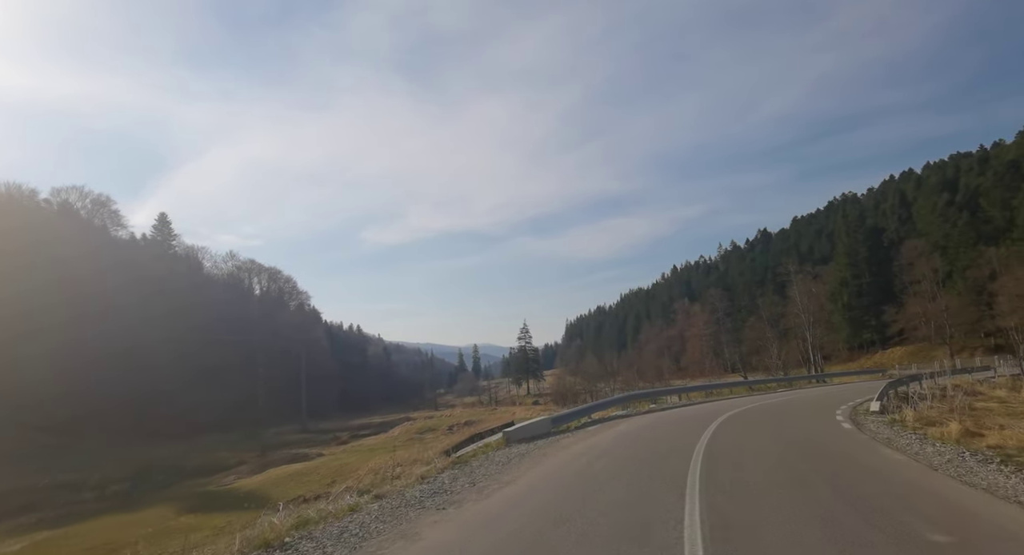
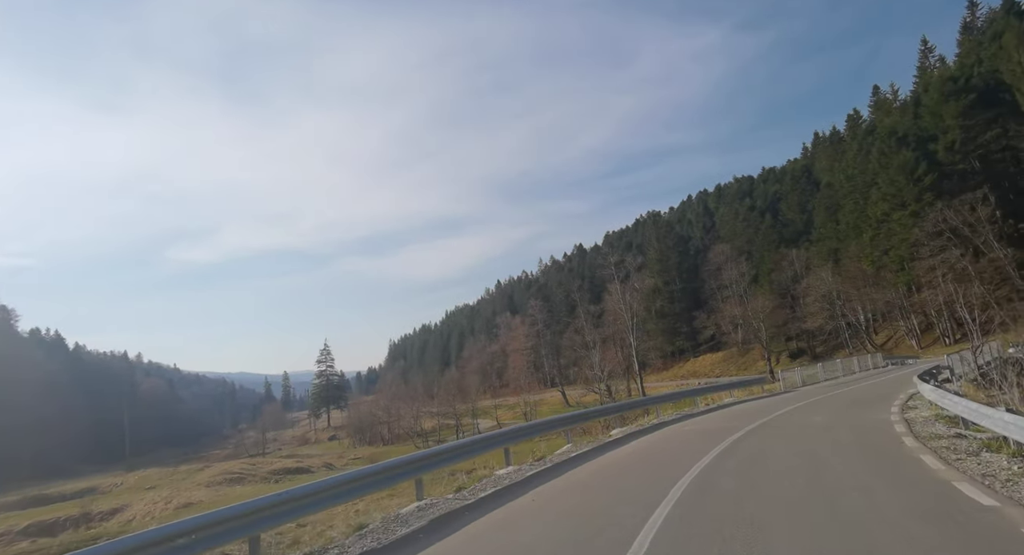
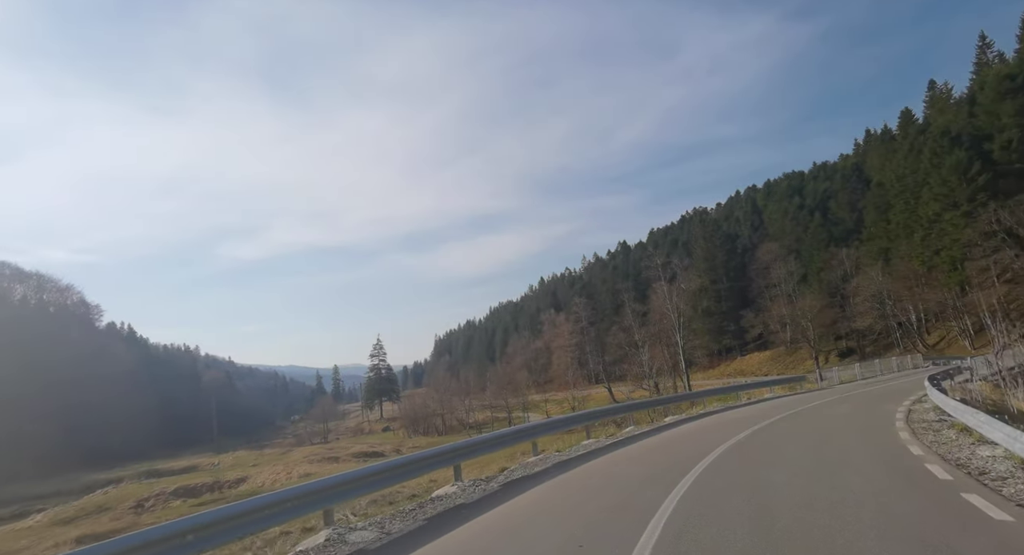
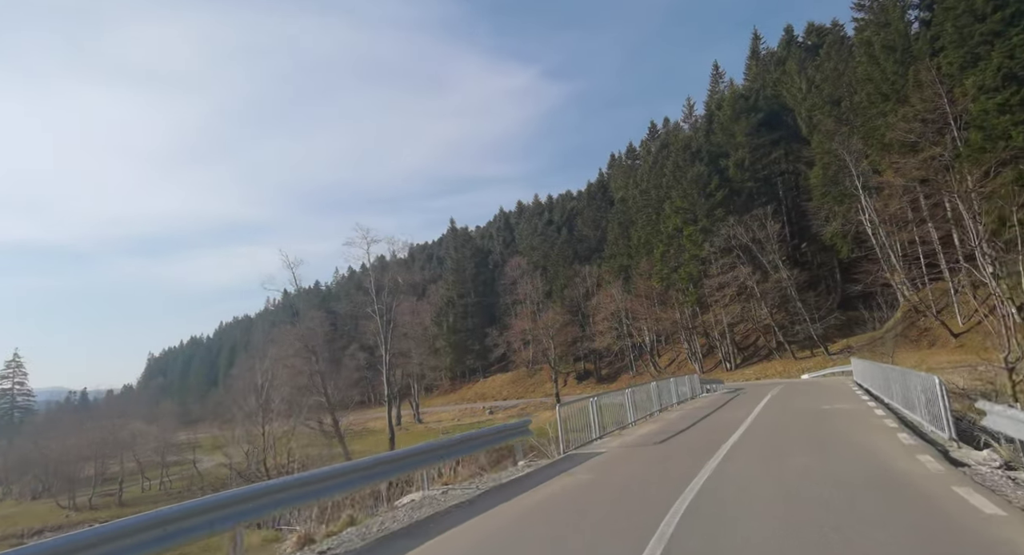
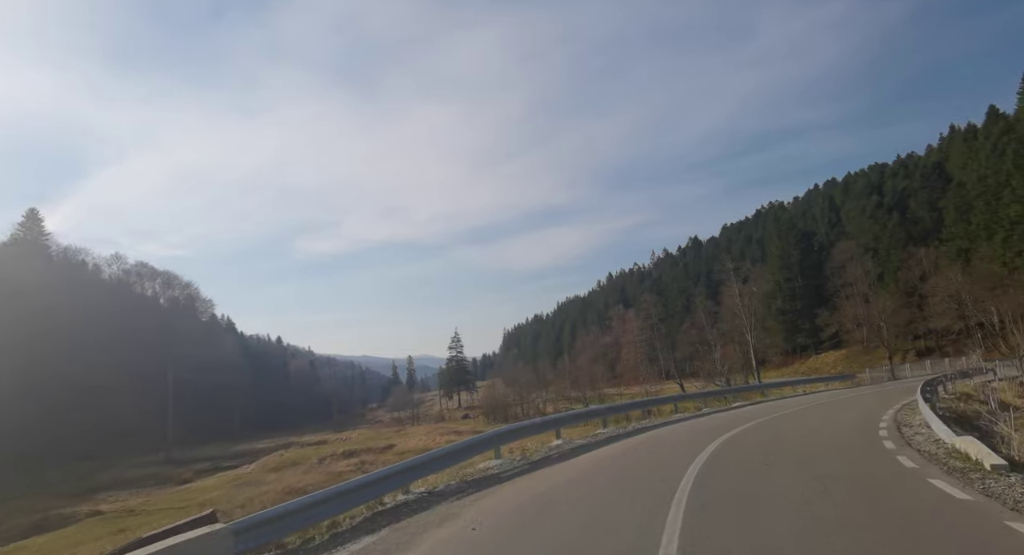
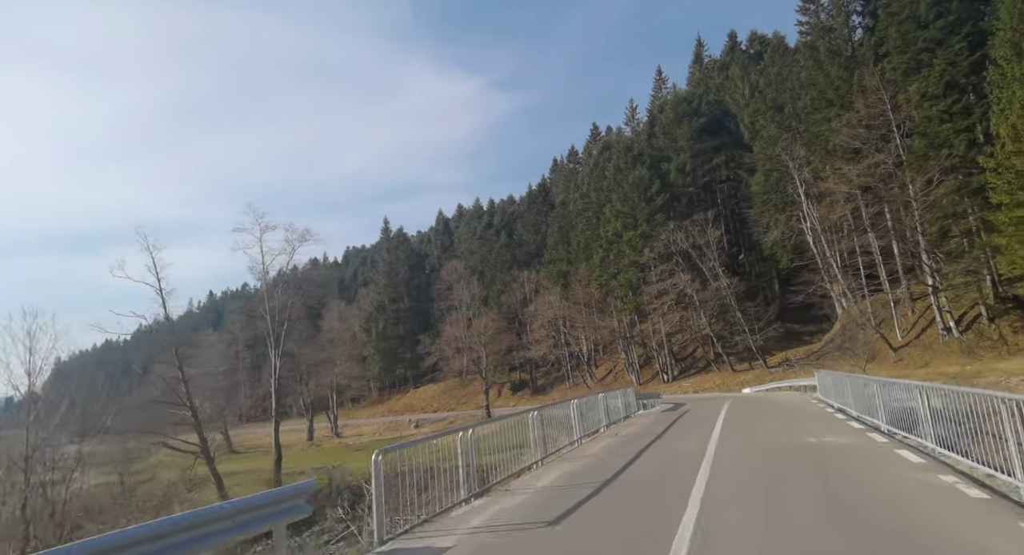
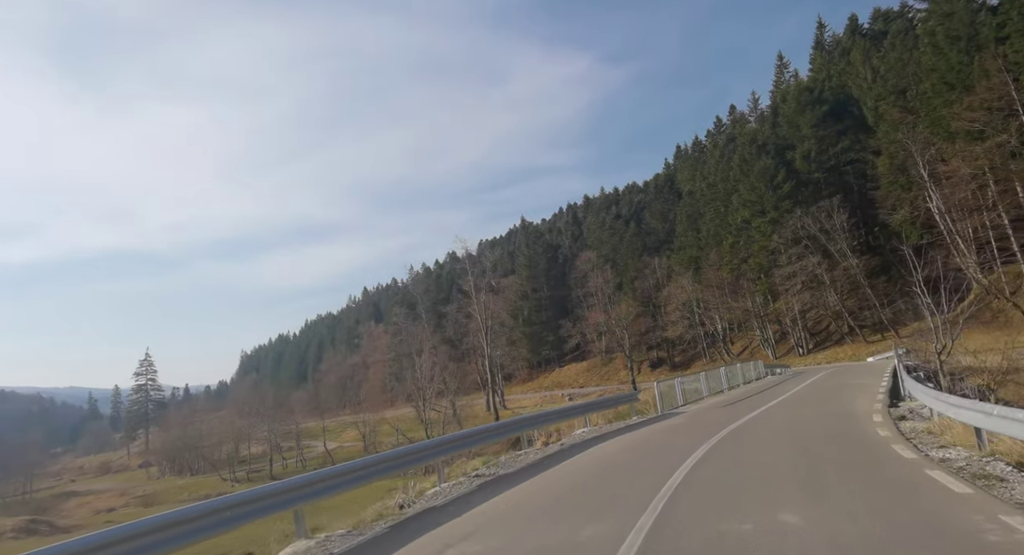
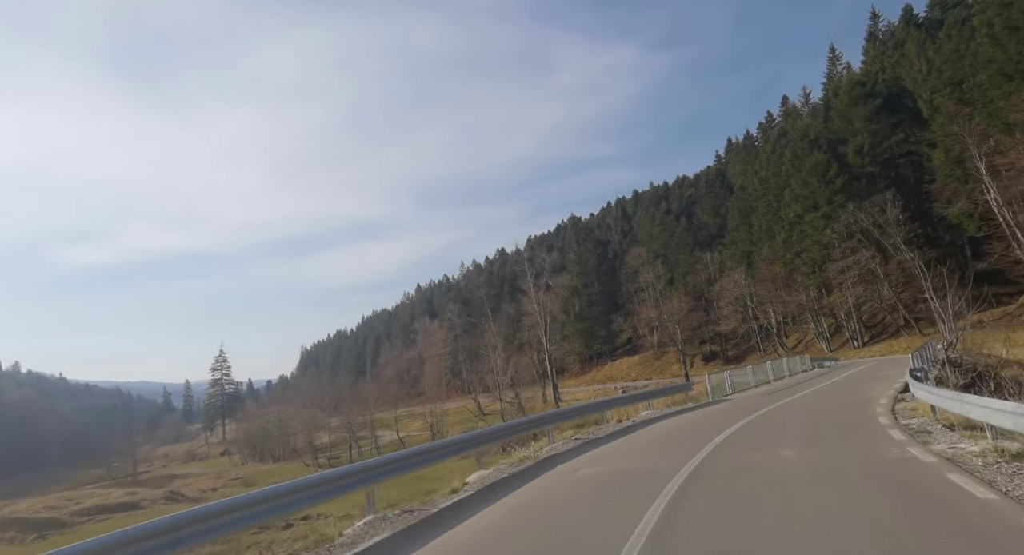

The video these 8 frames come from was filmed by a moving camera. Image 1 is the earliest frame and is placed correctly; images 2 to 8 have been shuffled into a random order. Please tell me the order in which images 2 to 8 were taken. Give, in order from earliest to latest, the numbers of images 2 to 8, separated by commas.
5, 3, 2, 8, 7, 4, 6
